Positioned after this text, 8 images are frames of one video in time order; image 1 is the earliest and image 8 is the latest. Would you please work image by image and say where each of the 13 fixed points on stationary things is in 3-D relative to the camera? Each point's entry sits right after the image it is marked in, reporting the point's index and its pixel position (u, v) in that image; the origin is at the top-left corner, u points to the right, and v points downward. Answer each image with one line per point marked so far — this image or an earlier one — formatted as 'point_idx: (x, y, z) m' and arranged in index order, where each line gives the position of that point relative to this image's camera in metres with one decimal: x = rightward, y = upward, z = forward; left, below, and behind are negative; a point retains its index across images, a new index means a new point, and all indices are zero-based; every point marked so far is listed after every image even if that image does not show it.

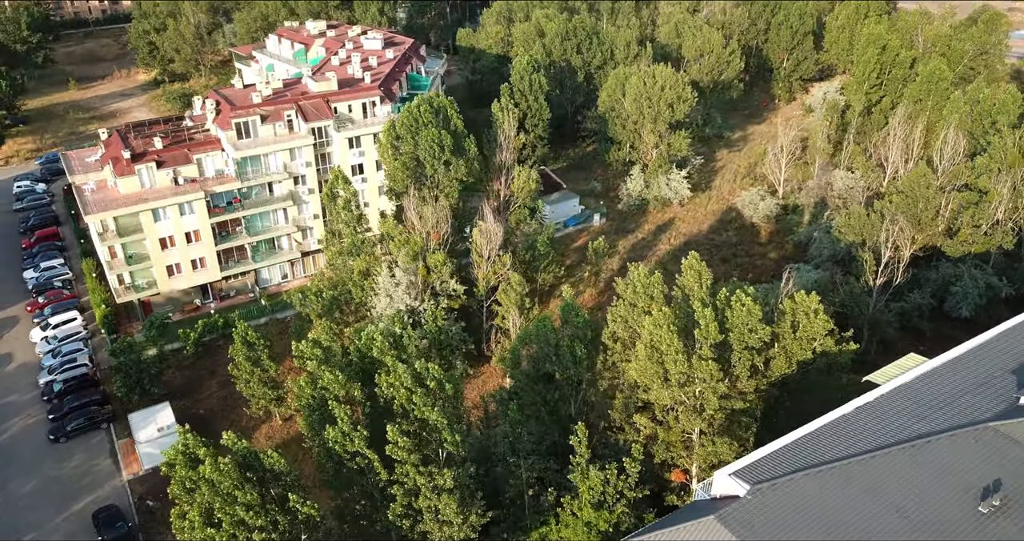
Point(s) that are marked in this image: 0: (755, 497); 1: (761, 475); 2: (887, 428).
0: (+5.4, -5.2, +17.4) m
1: (+5.8, -4.8, +18.0) m
2: (+9.4, -4.0, +19.4) m
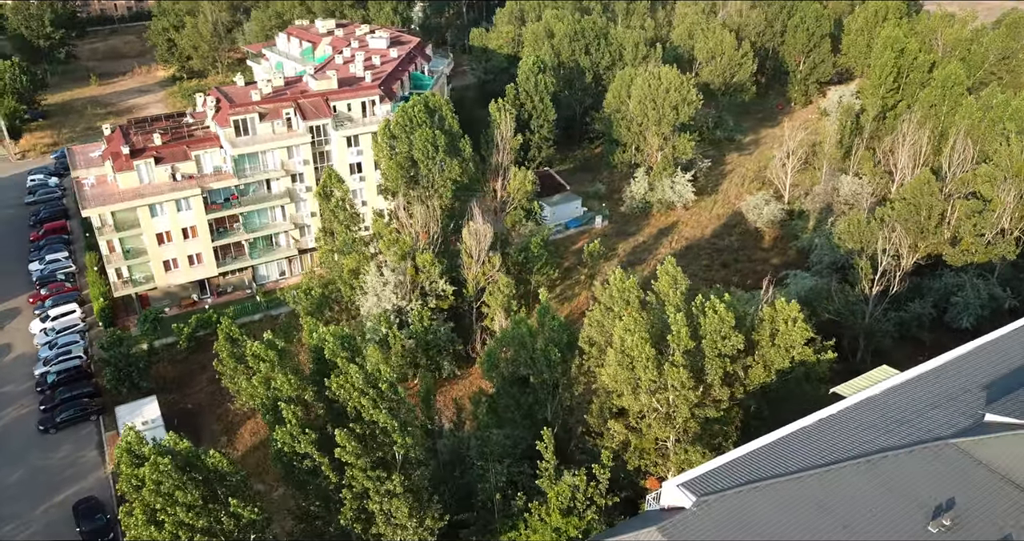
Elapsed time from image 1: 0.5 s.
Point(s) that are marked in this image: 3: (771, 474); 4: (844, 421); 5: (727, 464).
0: (+4.1, -5.3, +17.1) m
1: (+4.5, -5.0, +17.6) m
2: (+8.1, -4.2, +18.9) m
3: (+6.0, -4.8, +17.9) m
4: (+8.4, -3.9, +19.7) m
5: (+5.1, -4.7, +18.6) m
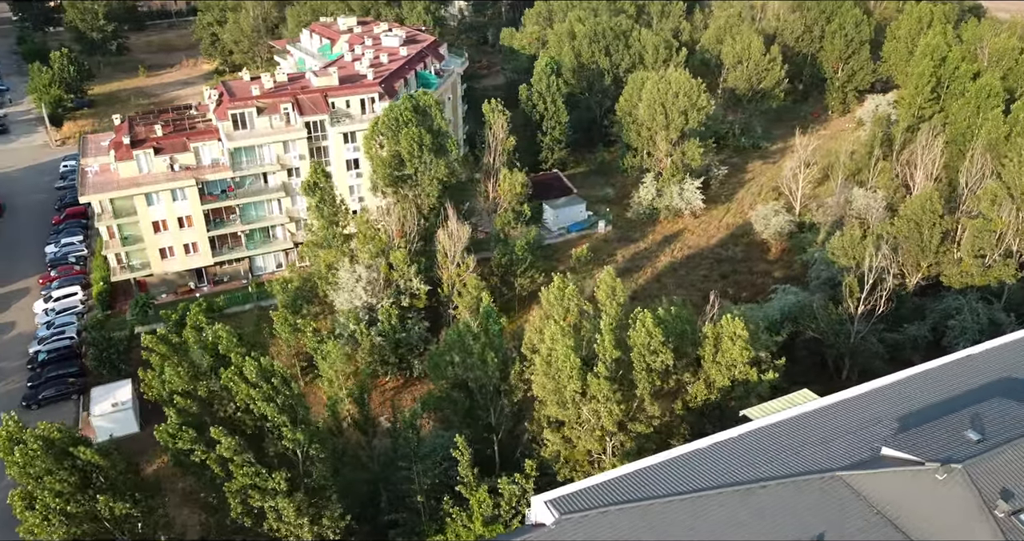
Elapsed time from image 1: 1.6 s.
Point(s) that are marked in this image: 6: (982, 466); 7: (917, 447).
0: (+1.0, -5.6, +16.6) m
1: (+1.4, -5.2, +17.1) m
2: (+5.1, -4.6, +18.1) m
3: (+2.9, -5.1, +17.3) m
4: (+5.5, -4.4, +18.9) m
5: (+2.1, -5.0, +18.1) m
6: (+9.8, -4.2, +16.4) m
7: (+8.9, -4.1, +17.4) m
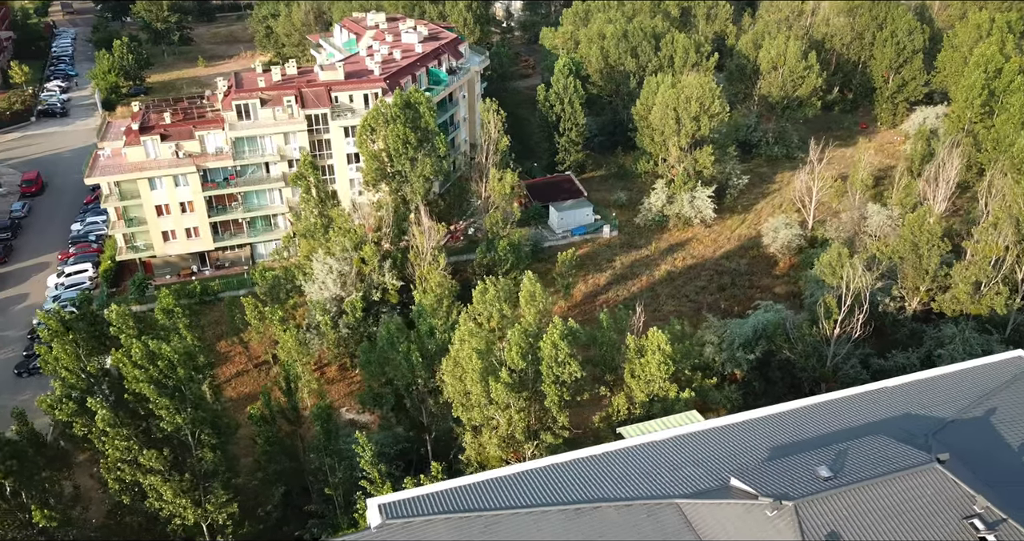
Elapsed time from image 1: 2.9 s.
0: (-2.9, -5.6, +16.4) m
1: (-2.4, -5.3, +16.9) m
2: (+1.5, -4.9, +17.5) m
3: (-0.8, -5.2, +16.9) m
4: (+1.9, -4.6, +18.2) m
5: (-1.5, -5.1, +17.8) m
6: (+6.0, -4.7, +15.3) m
7: (+5.2, -4.5, +16.4) m
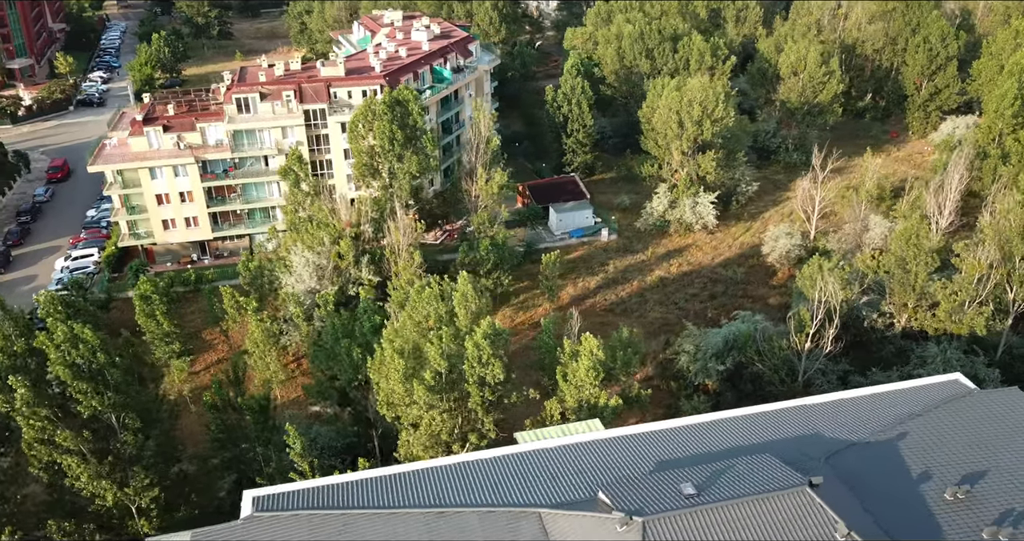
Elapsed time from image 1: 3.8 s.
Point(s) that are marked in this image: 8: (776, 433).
0: (-5.8, -5.4, +16.5) m
1: (-5.2, -5.2, +17.0) m
2: (-1.3, -4.9, +17.3) m
3: (-3.7, -5.1, +16.9) m
4: (-0.8, -4.7, +18.0) m
5: (-4.3, -5.0, +17.8) m
6: (+3.0, -4.9, +14.8) m
7: (+2.3, -4.7, +16.0) m
8: (+6.4, -4.0, +18.8) m
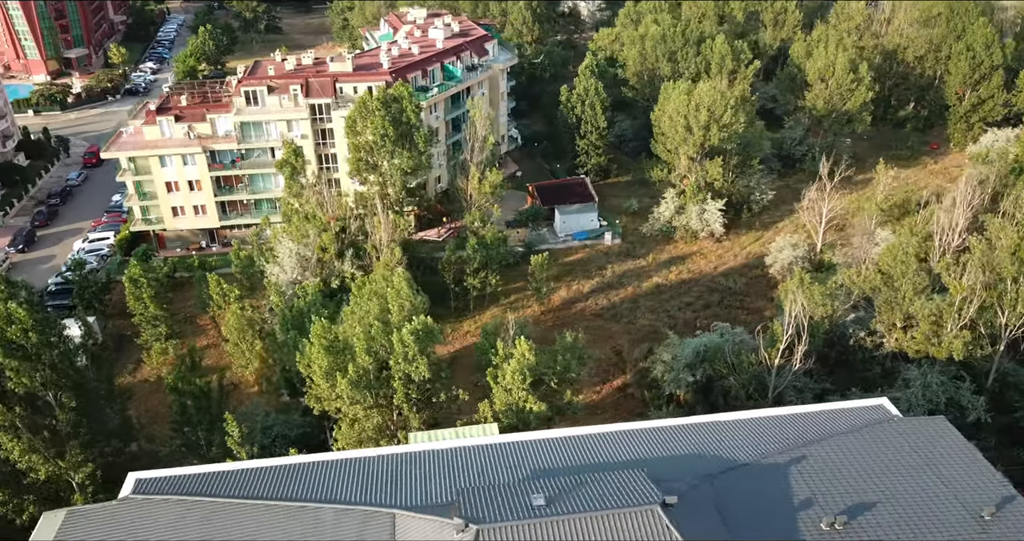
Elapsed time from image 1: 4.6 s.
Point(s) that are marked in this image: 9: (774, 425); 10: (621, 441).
0: (-8.7, -5.2, +17.0) m
1: (-8.1, -4.9, +17.4) m
2: (-4.2, -4.8, +17.4) m
3: (-6.6, -5.0, +17.2) m
4: (-3.6, -4.6, +18.1) m
5: (-7.1, -4.8, +18.1) m
6: (-0.1, -5.0, +14.6) m
7: (-0.7, -4.8, +15.7) m
8: (+3.7, -4.2, +18.2) m
9: (+6.6, -3.9, +19.5) m
10: (+2.7, -4.1, +18.7) m
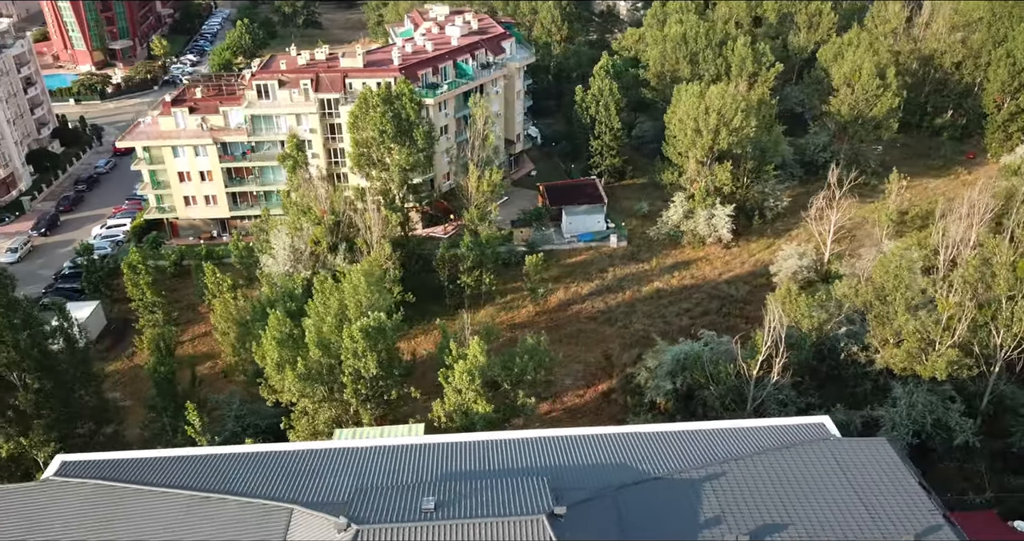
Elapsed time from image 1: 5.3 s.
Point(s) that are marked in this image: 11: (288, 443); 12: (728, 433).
0: (-10.7, -4.9, +17.4) m
1: (-10.1, -4.6, +17.8) m
2: (-6.1, -4.7, +17.6) m
3: (-8.6, -4.7, +17.5) m
4: (-5.5, -4.5, +18.2) m
5: (-9.1, -4.5, +18.5) m
6: (-2.3, -5.0, +14.5) m
7: (-2.8, -4.7, +15.7) m
8: (+1.7, -4.4, +17.9) m
9: (+4.8, -4.2, +18.9) m
10: (+0.8, -4.2, +18.4) m
11: (-5.6, -4.3, +19.0) m
12: (+5.4, -4.1, +19.2) m
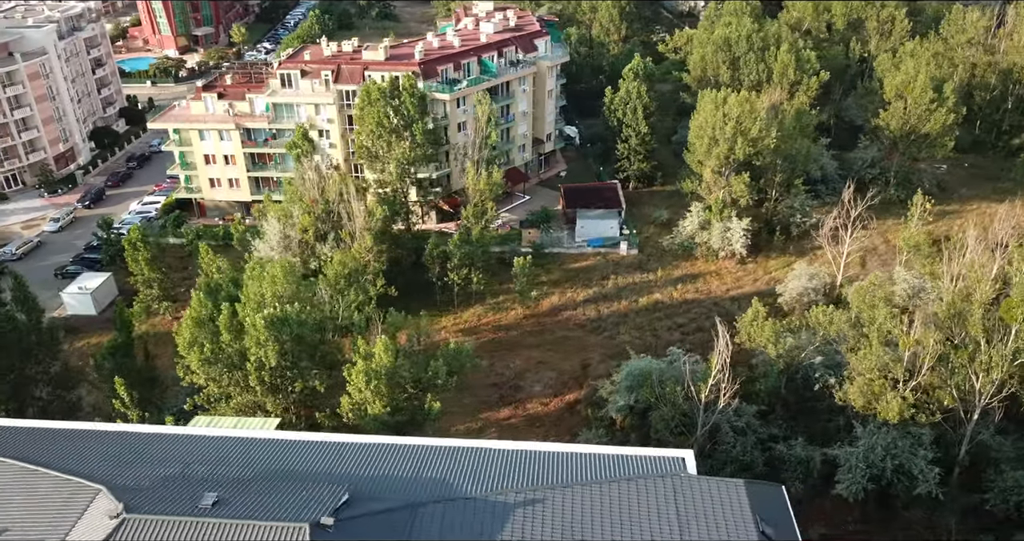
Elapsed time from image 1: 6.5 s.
0: (-14.6, -4.2, +18.5) m
1: (-13.9, -4.0, +18.8) m
2: (-10.0, -4.3, +18.0) m
3: (-12.4, -4.2, +18.3) m
4: (-9.3, -4.1, +18.6) m
5: (-12.8, -3.9, +19.3) m
6: (-6.6, -4.9, +14.5) m
7: (-6.9, -4.6, +15.8) m
8: (-2.2, -4.5, +17.4) m
9: (+1.0, -4.5, +18.1) m
10: (-3.0, -4.3, +18.0) m
11: (-9.3, -3.9, +19.4) m
12: (+1.7, -4.5, +18.3) m
